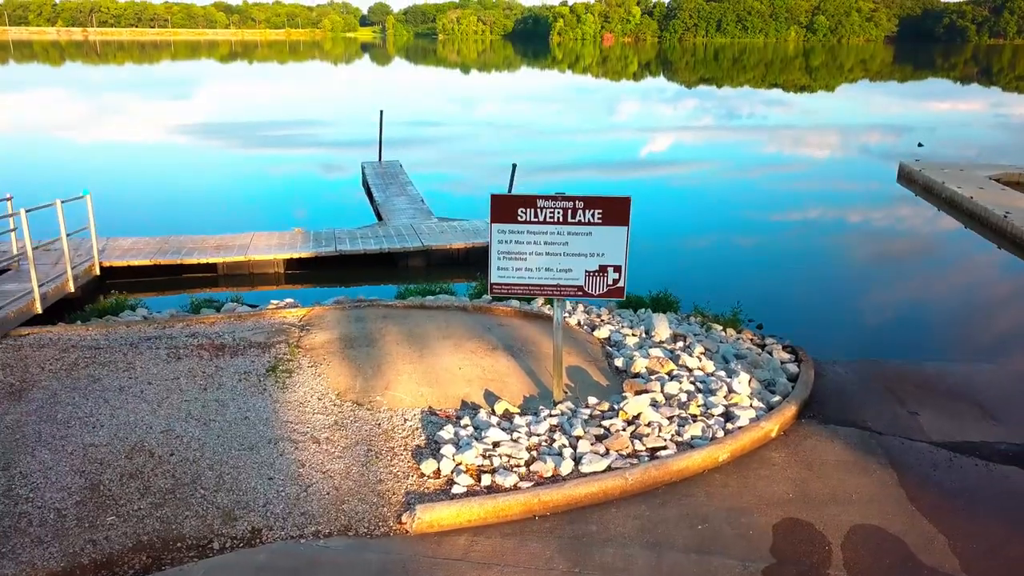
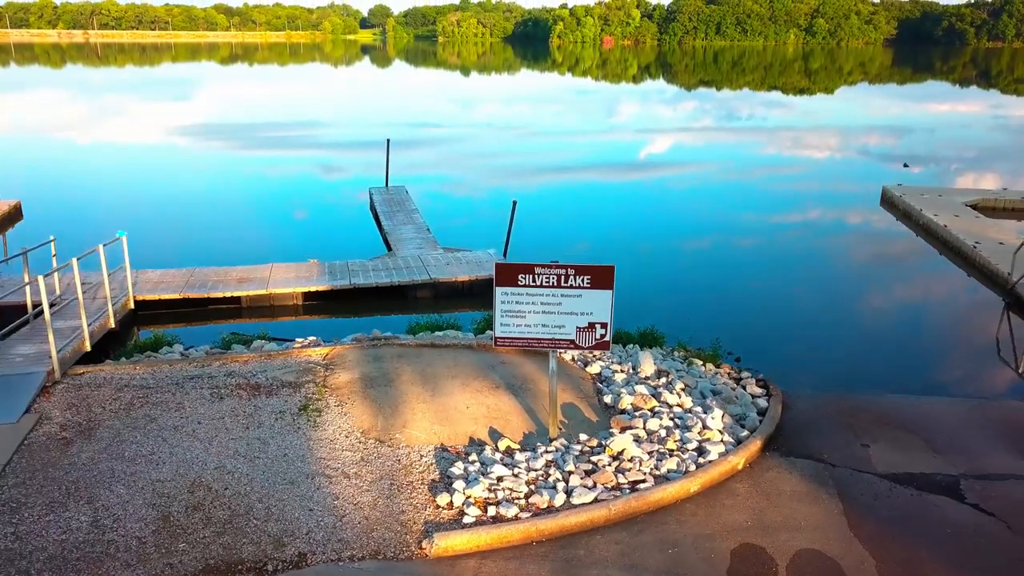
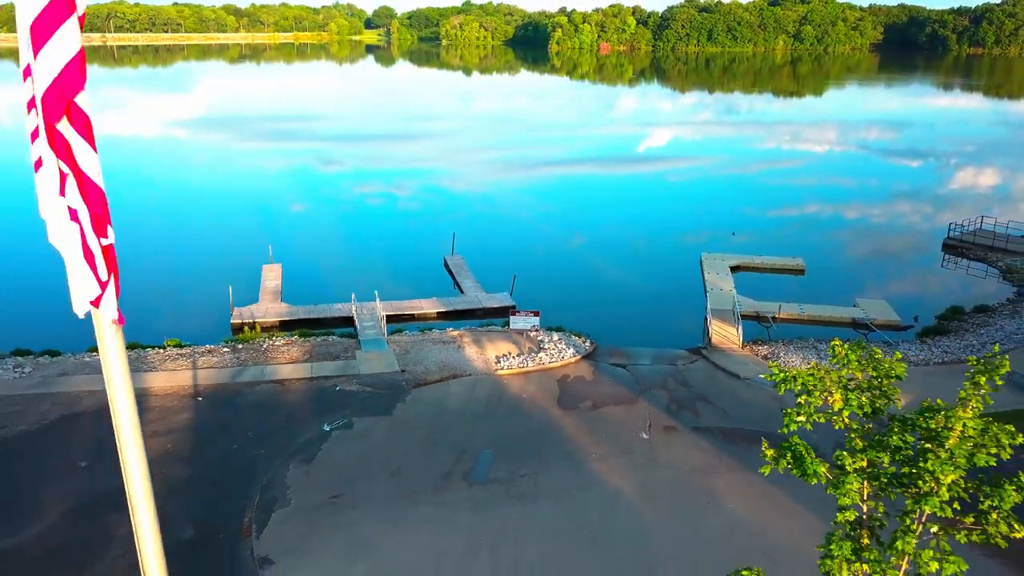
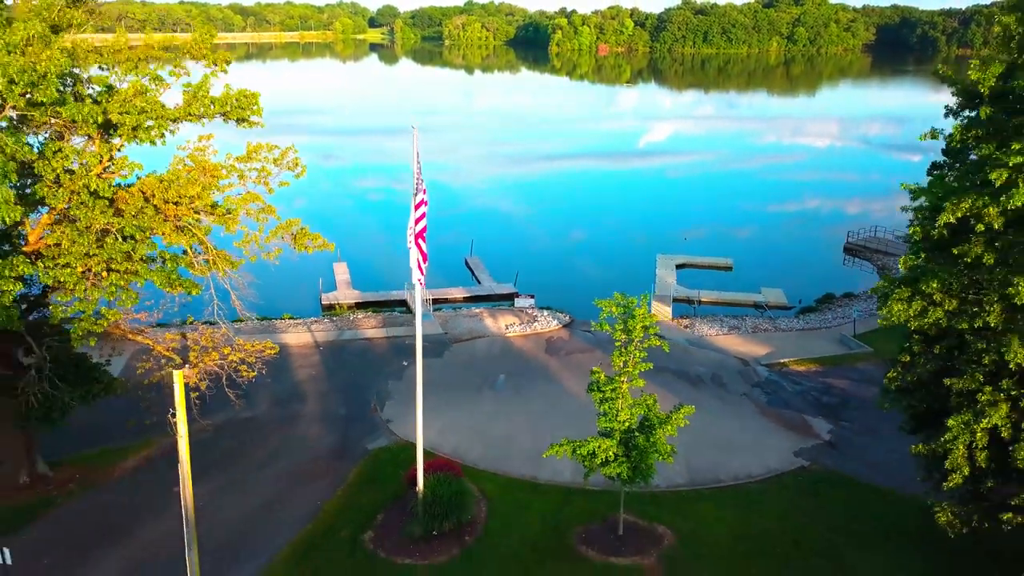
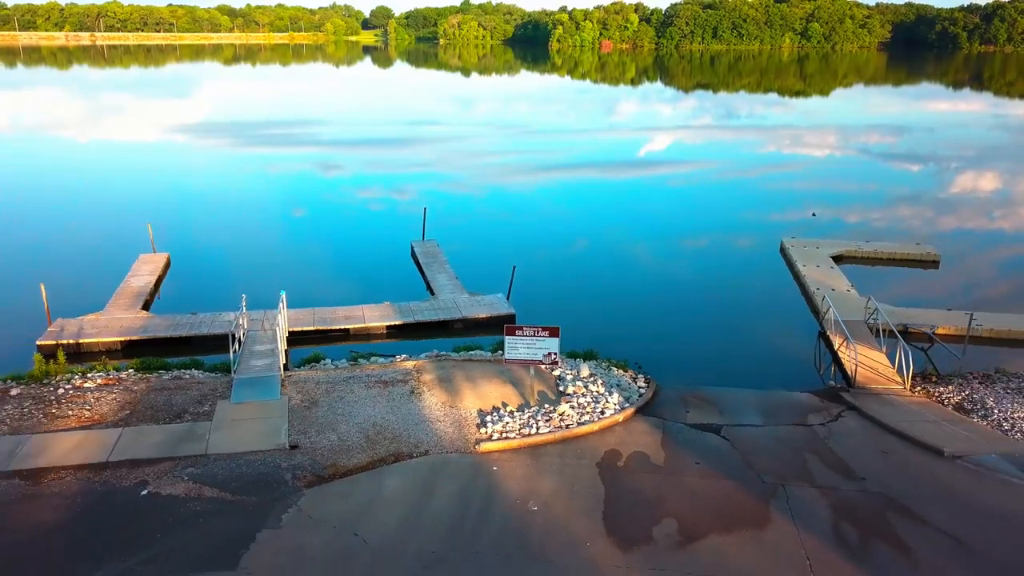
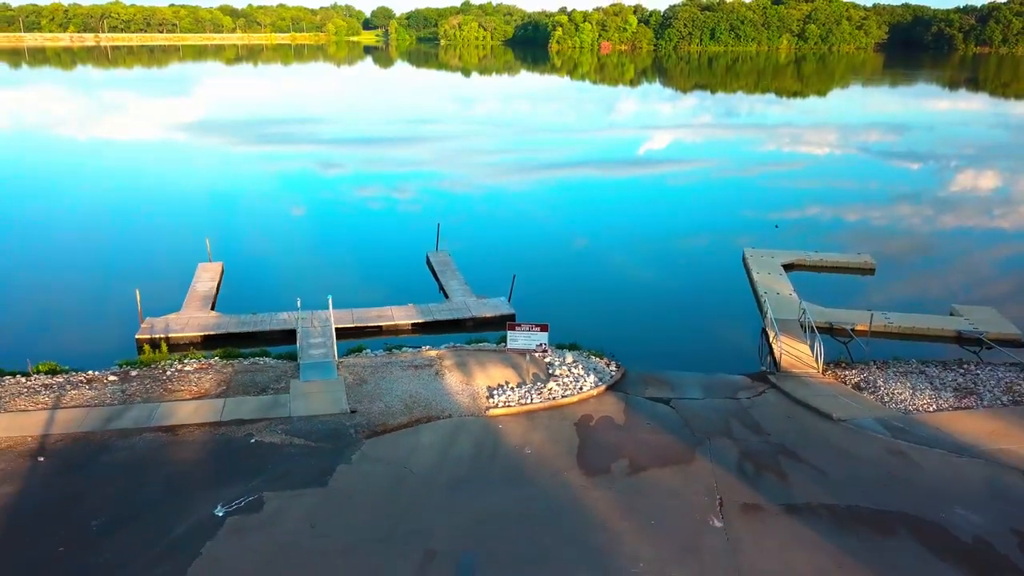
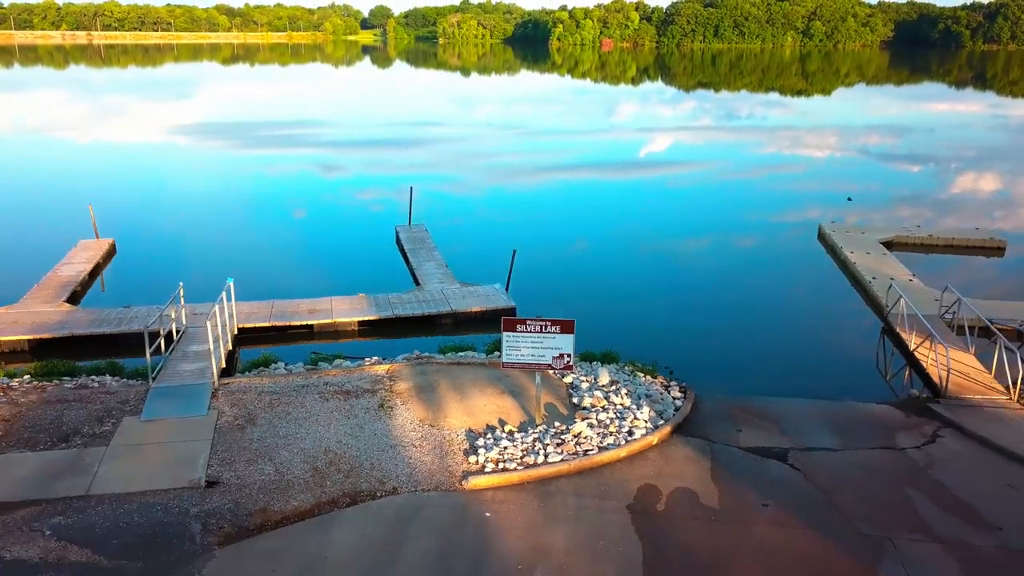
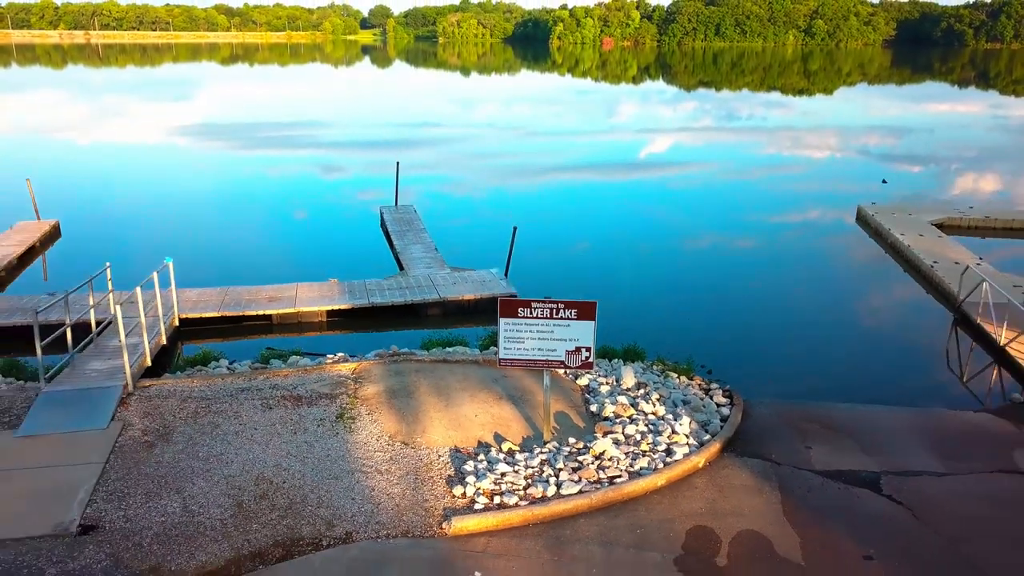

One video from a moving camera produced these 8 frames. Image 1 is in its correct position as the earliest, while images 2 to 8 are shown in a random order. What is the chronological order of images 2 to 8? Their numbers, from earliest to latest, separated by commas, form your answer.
2, 8, 7, 5, 6, 3, 4
